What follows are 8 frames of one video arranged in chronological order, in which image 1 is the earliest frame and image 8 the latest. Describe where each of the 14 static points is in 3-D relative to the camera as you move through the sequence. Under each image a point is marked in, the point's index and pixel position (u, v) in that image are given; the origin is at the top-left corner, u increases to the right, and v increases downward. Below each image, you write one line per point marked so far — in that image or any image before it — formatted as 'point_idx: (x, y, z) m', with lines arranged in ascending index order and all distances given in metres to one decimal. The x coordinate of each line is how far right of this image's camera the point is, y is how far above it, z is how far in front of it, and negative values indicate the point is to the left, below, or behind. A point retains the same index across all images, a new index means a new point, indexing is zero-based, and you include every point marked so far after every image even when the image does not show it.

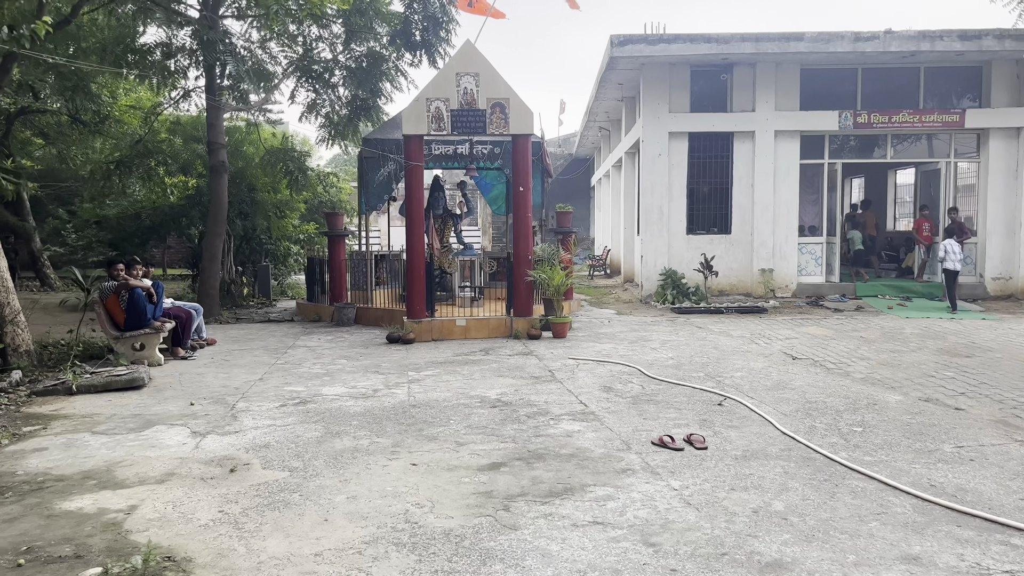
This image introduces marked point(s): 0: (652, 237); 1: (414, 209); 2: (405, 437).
0: (+2.4, +0.9, +13.6) m
1: (-1.2, +0.9, +9.6) m
2: (-0.7, -1.0, +5.3) m
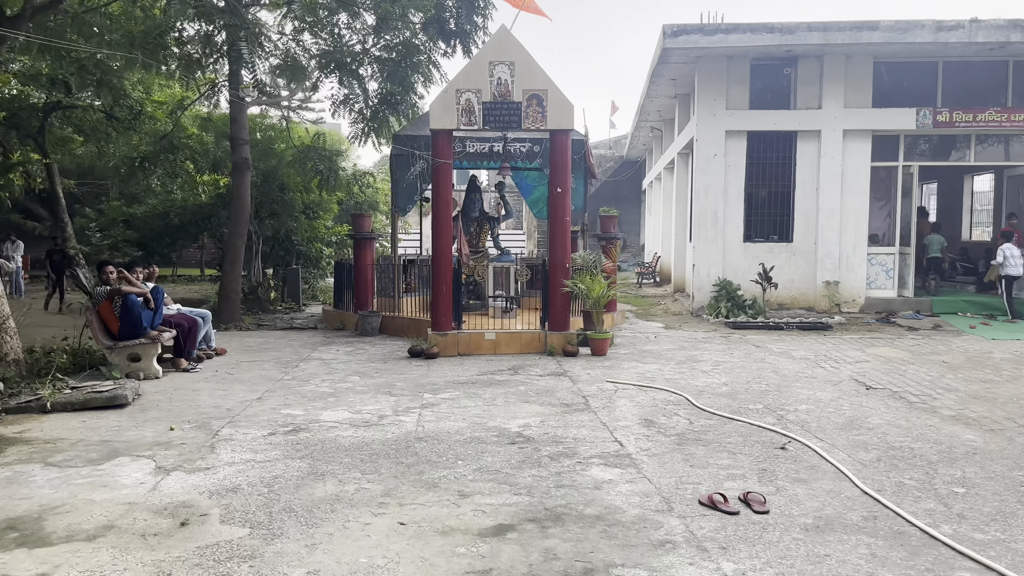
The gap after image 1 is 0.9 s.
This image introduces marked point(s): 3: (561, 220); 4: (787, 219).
0: (+3.0, +0.7, +12.6) m
1: (-0.8, +0.8, +8.8) m
2: (-0.6, -1.1, +4.4) m
3: (+0.5, +0.7, +8.8) m
4: (+4.3, +1.1, +12.6) m
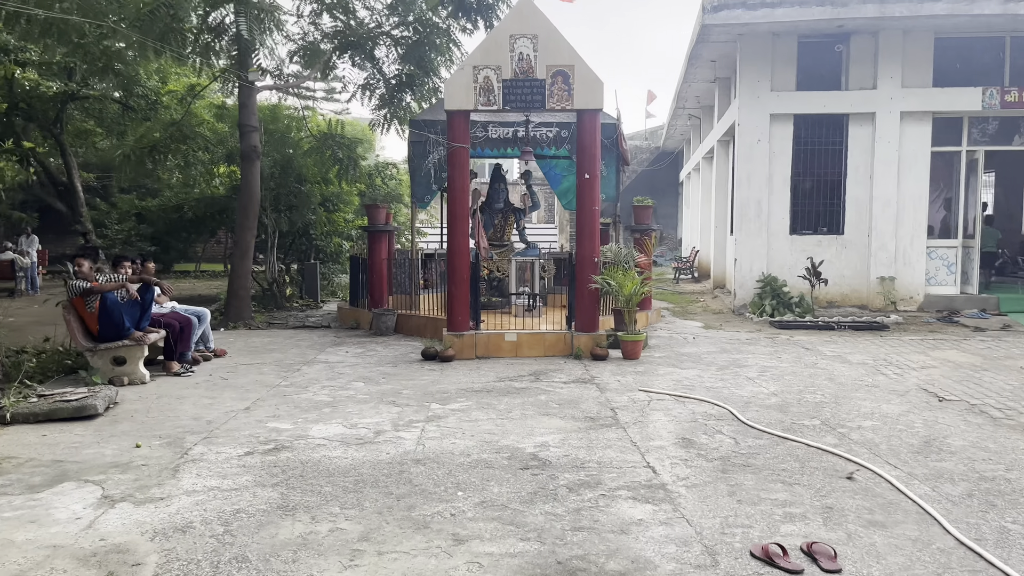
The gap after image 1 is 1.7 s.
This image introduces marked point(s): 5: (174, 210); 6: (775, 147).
0: (+3.4, +0.7, +11.6) m
1: (-0.5, +0.8, +8.0) m
2: (-0.6, -1.1, +3.7) m
3: (+0.8, +0.8, +8.0) m
4: (+4.7, +1.1, +11.6) m
5: (-5.7, +1.3, +13.6) m
6: (+3.8, +2.0, +11.6) m
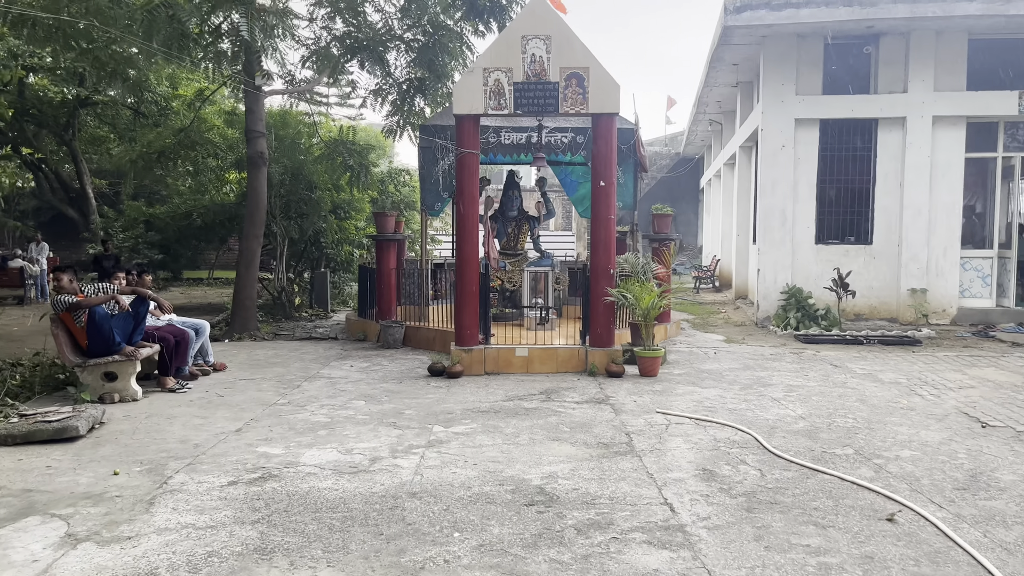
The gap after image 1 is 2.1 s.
0: (+3.6, +0.6, +11.2) m
1: (-0.4, +0.7, +7.6) m
2: (-0.6, -1.1, +3.3) m
3: (+0.9, +0.7, +7.6) m
4: (+4.9, +1.0, +11.1) m
5: (-5.4, +1.2, +13.4) m
6: (+4.0, +1.9, +11.1) m
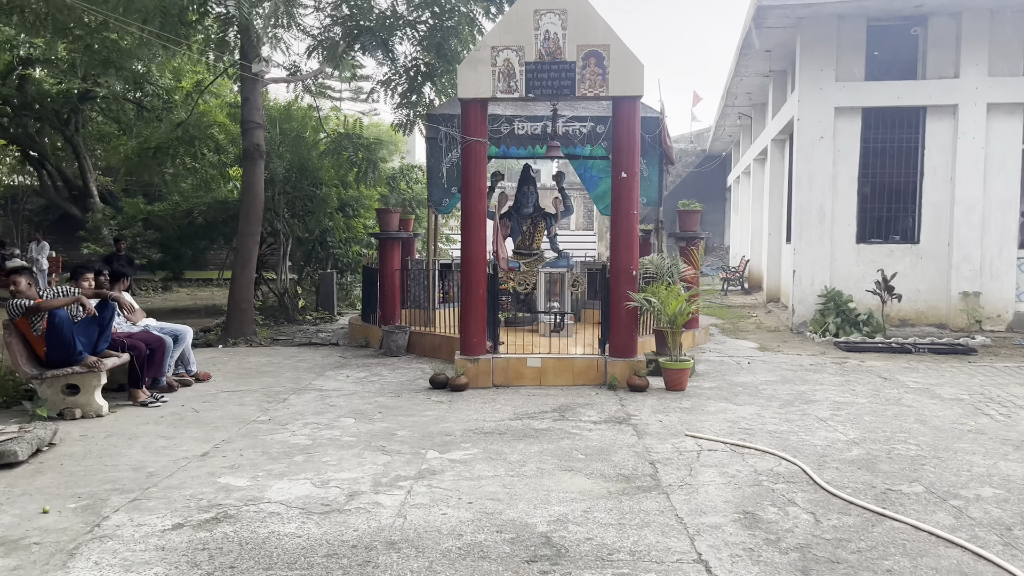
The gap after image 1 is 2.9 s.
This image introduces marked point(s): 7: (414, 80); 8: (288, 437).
0: (+3.8, +0.5, +10.3) m
1: (-0.3, +0.7, +6.9) m
2: (-0.6, -1.2, +2.5) m
3: (+1.0, +0.6, +6.8) m
4: (+5.1, +0.9, +10.2) m
5: (-5.2, +1.2, +12.8) m
6: (+4.2, +1.8, +10.3) m
7: (-1.3, +2.7, +10.7) m
8: (-1.5, -1.0, +5.3) m
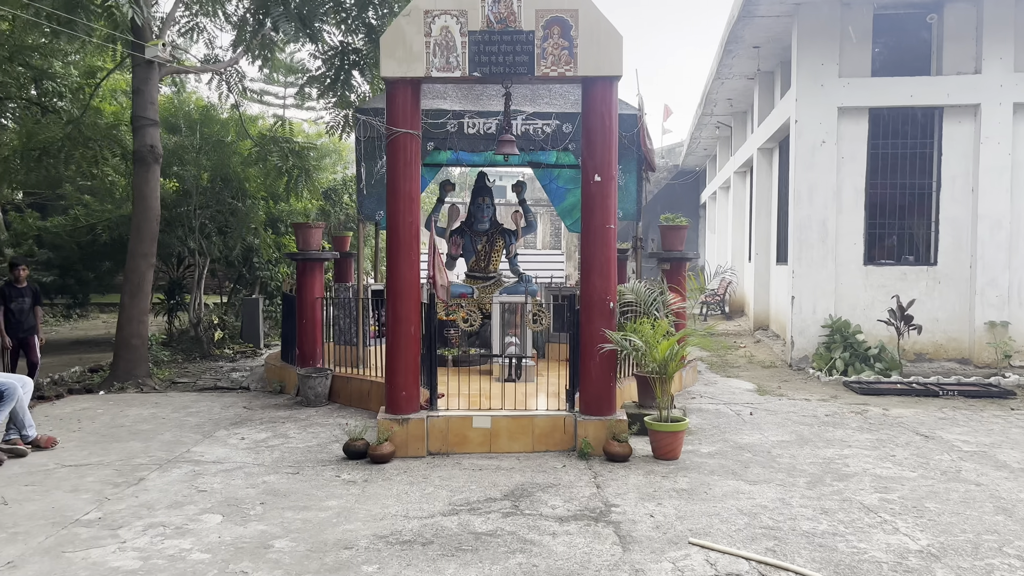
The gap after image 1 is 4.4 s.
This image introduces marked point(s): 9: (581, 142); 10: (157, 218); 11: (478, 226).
0: (+3.3, +0.2, +8.9) m
1: (-0.7, +0.4, +5.3) m
2: (-0.8, -1.3, +0.9) m
3: (+0.6, +0.4, +5.3) m
4: (+4.6, +0.6, +8.9) m
5: (-5.8, +0.8, +11.0) m
6: (+3.6, +1.5, +8.9) m
7: (-1.8, +2.4, +9.1) m
8: (-1.8, -1.2, +3.6) m
9: (+0.5, +1.0, +5.3) m
10: (-3.5, +0.7, +8.0) m
11: (-0.4, +0.7, +8.5) m
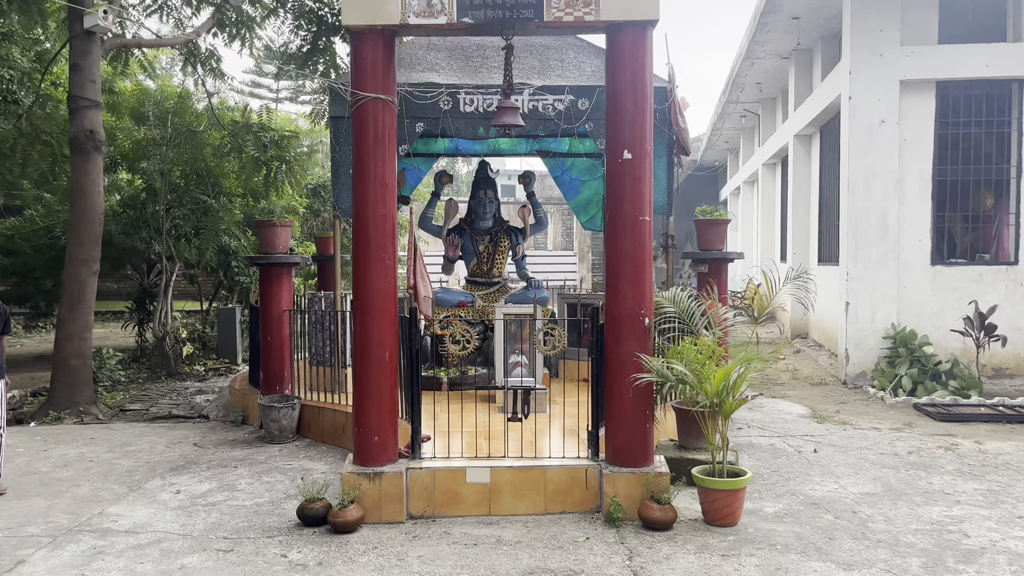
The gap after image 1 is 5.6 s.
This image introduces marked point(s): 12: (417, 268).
0: (+3.3, +0.2, +7.6) m
1: (-0.7, +0.4, +4.1) m
2: (-0.9, -1.4, -0.3) m
3: (+0.6, +0.3, +4.0) m
4: (+4.6, +0.6, +7.5) m
5: (-5.7, +0.7, +9.8) m
6: (+3.7, +1.5, +7.6) m
7: (-1.8, +2.3, +7.9) m
8: (-1.8, -1.3, +2.4) m
9: (+0.5, +0.9, +4.1) m
10: (-3.4, +0.6, +6.8) m
11: (-0.3, +0.6, +7.3) m
12: (-0.6, +0.1, +4.9) m
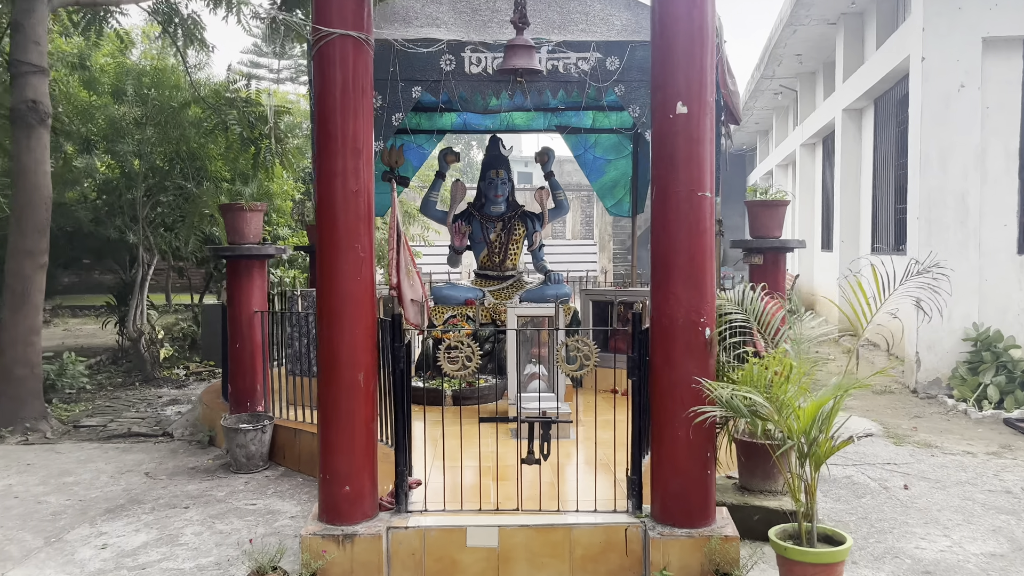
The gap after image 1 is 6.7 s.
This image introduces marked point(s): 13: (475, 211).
0: (+3.5, +0.2, +6.5) m
1: (-0.7, +0.4, +3.0) m
2: (-0.9, -1.4, -1.3) m
3: (+0.7, +0.3, +3.0) m
4: (+4.7, +0.6, +6.4) m
5: (-5.5, +0.7, +8.9) m
6: (+3.8, +1.5, +6.5) m
7: (-1.7, +2.4, +6.9) m
8: (-1.8, -1.3, +1.4) m
9: (+0.5, +0.9, +3.0) m
10: (-3.3, +0.6, +5.9) m
11: (-0.2, +0.6, +6.3) m
12: (-0.5, +0.1, +3.9) m
13: (-0.3, +0.6, +6.3) m
